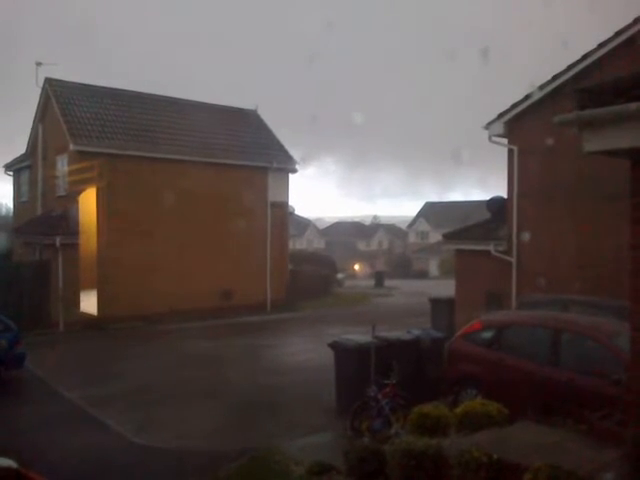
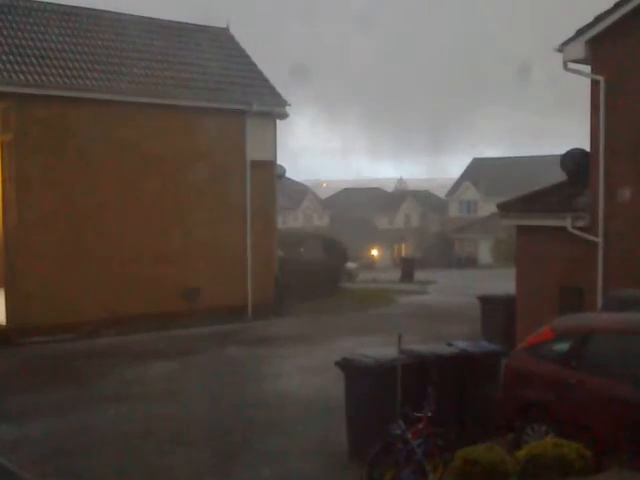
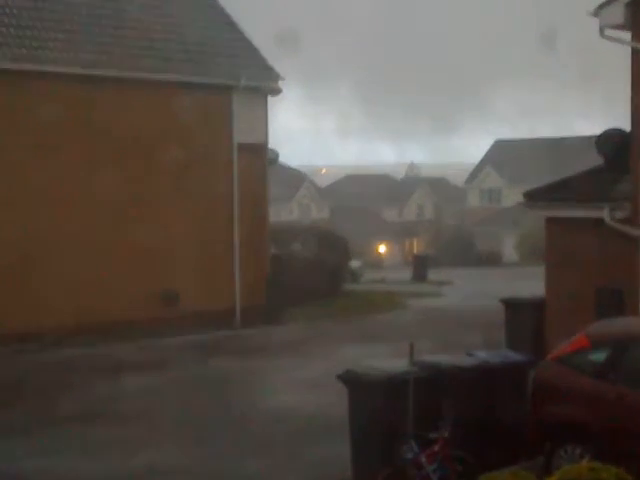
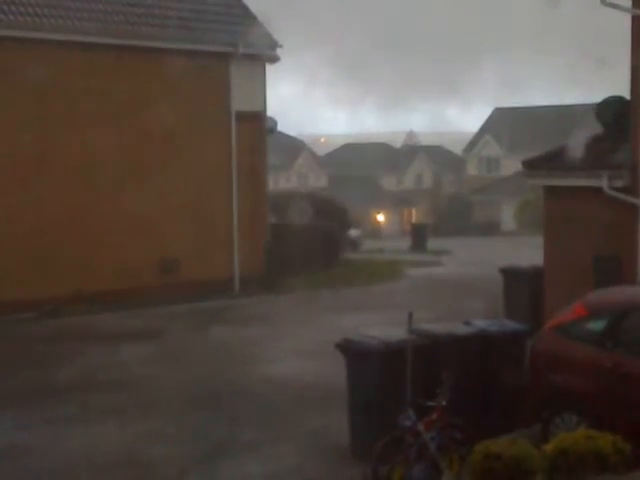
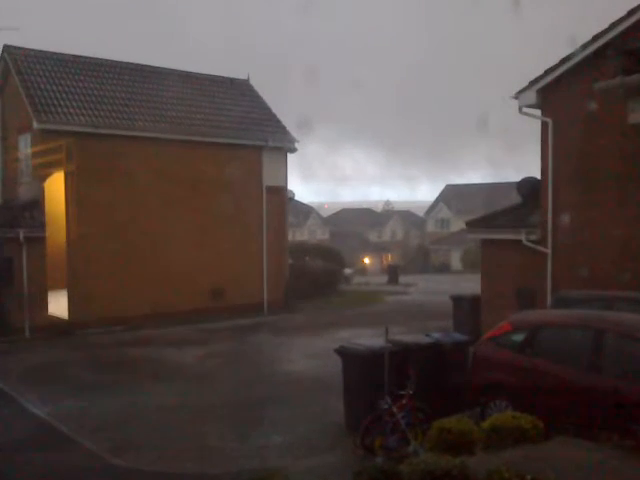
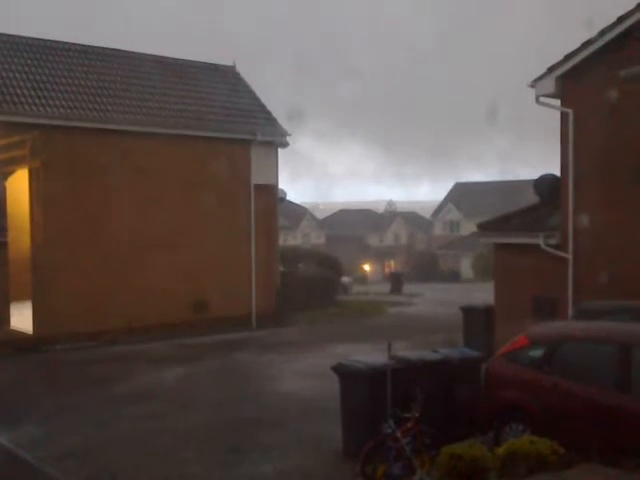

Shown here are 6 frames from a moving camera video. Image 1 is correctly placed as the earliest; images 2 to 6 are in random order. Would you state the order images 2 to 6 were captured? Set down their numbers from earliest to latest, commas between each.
5, 6, 2, 3, 4
